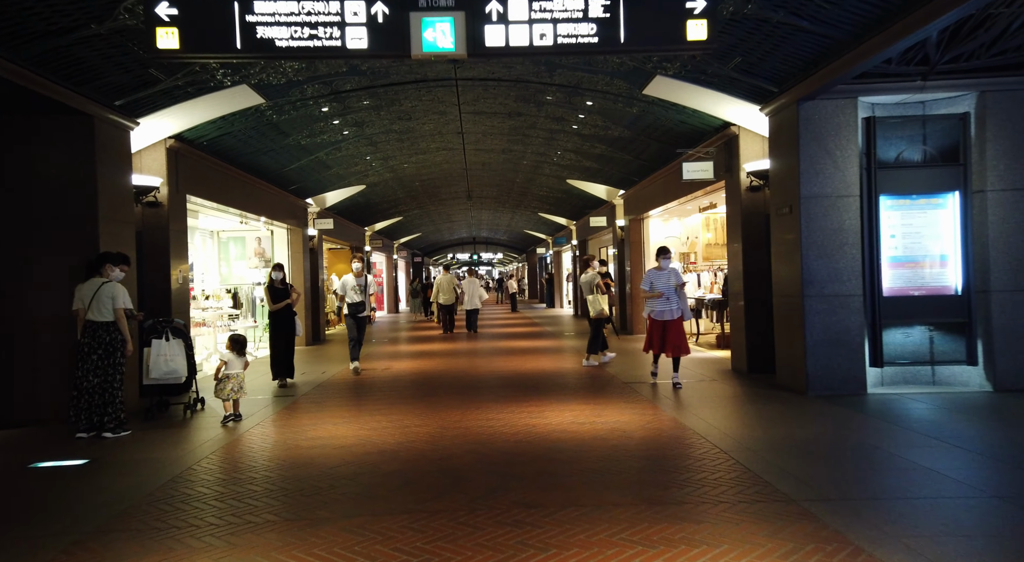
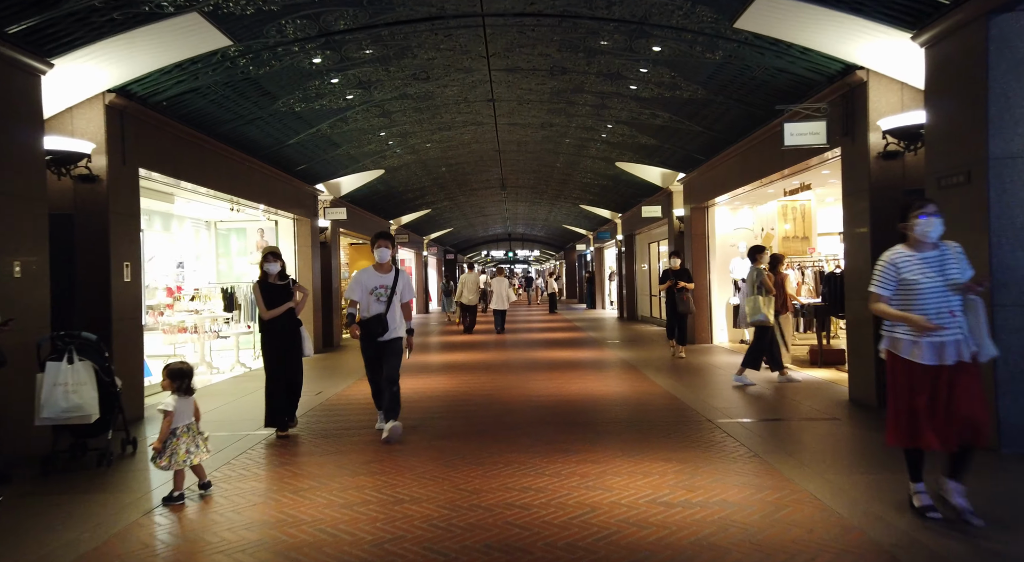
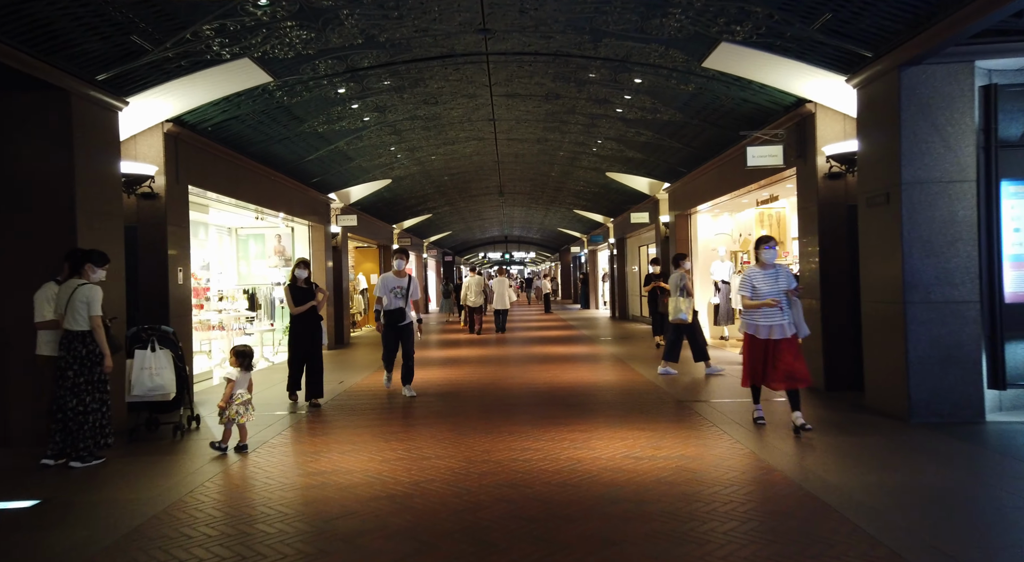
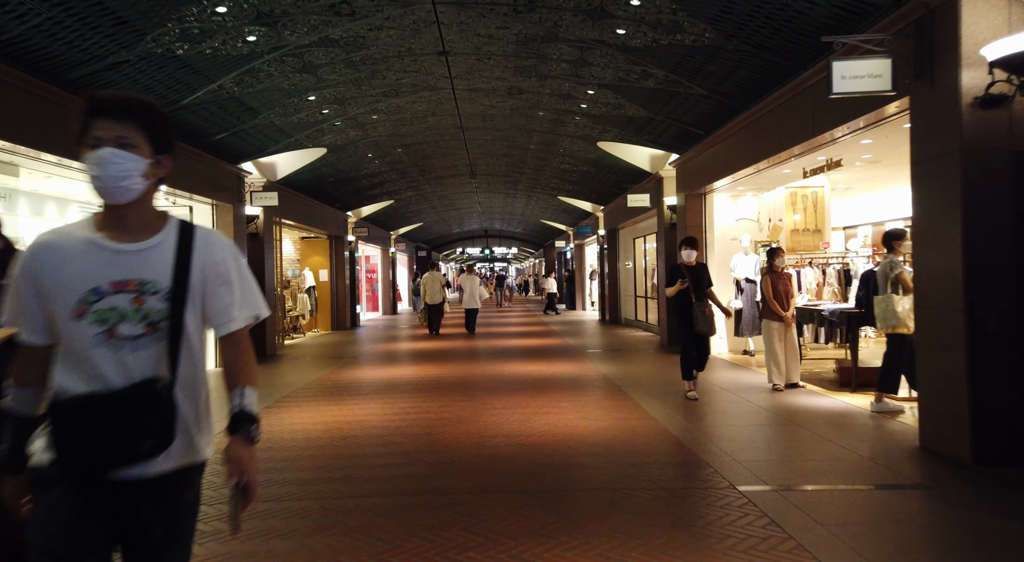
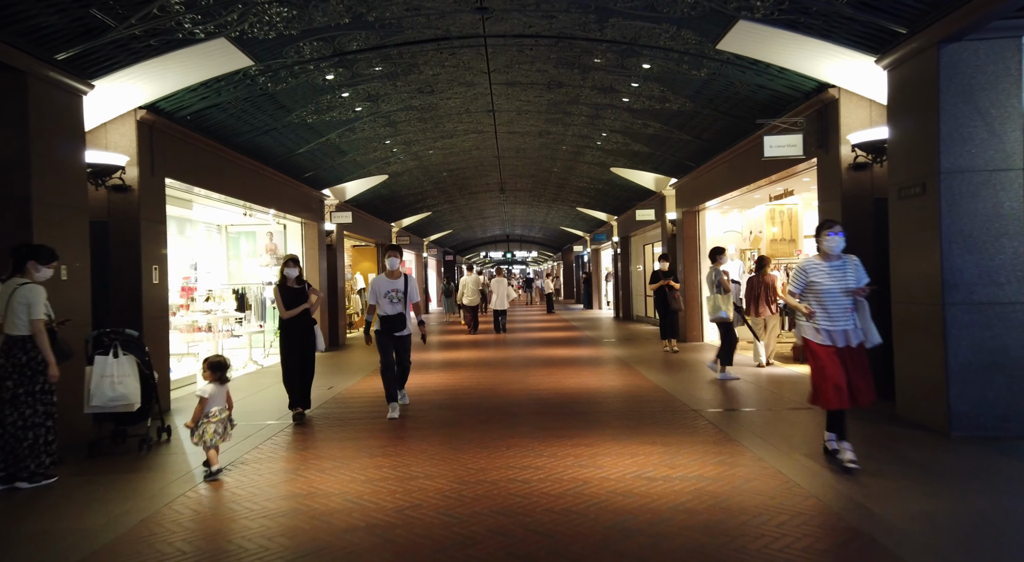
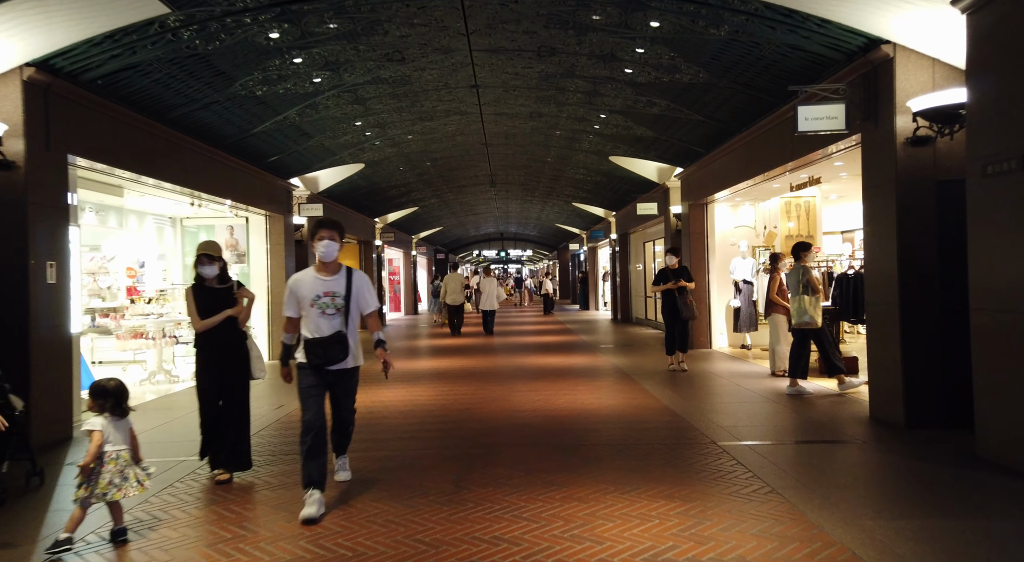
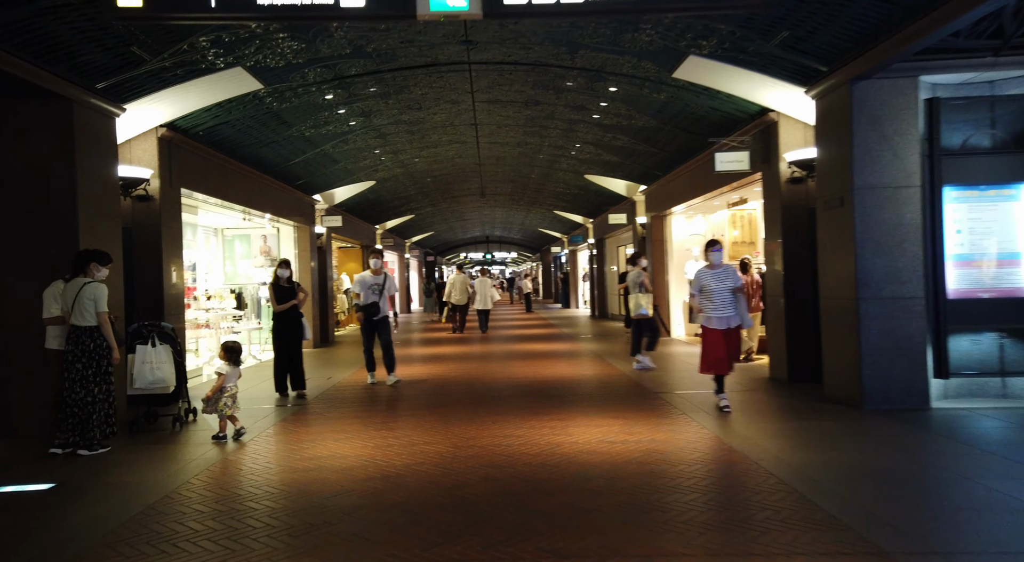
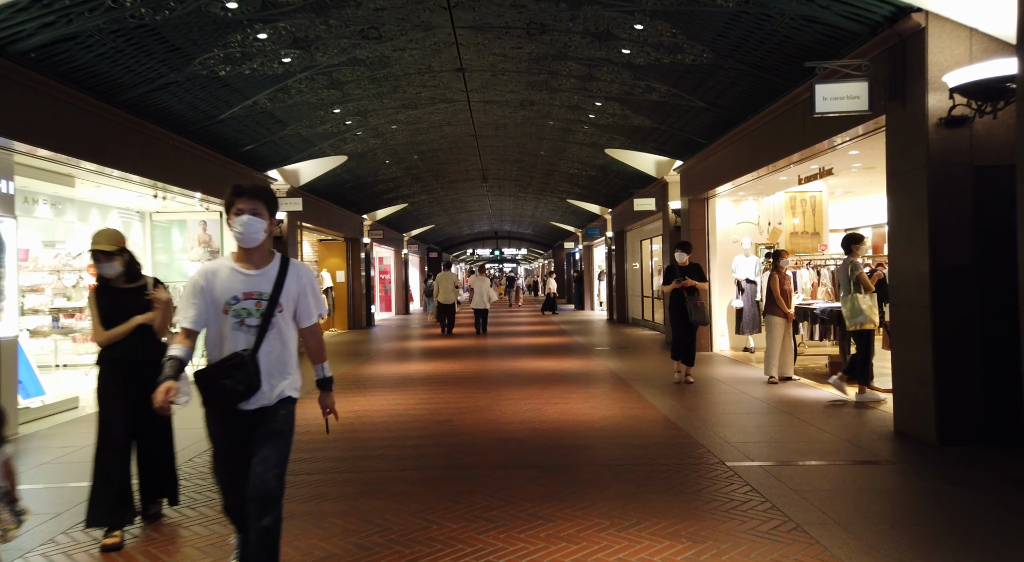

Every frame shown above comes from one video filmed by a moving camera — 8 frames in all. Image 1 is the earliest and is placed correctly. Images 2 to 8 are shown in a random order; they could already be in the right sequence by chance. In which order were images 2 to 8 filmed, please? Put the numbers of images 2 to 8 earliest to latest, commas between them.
7, 3, 5, 2, 6, 8, 4
